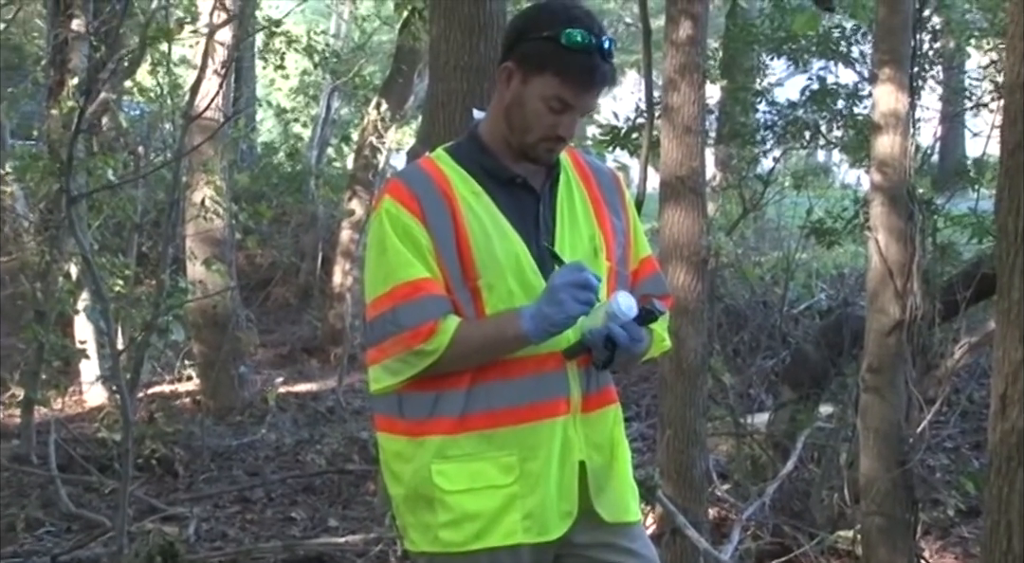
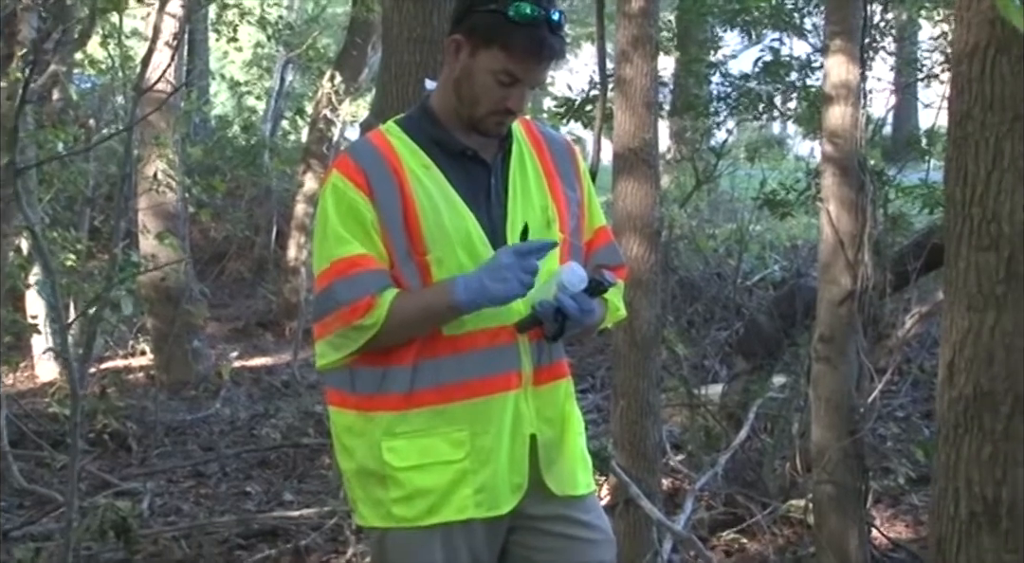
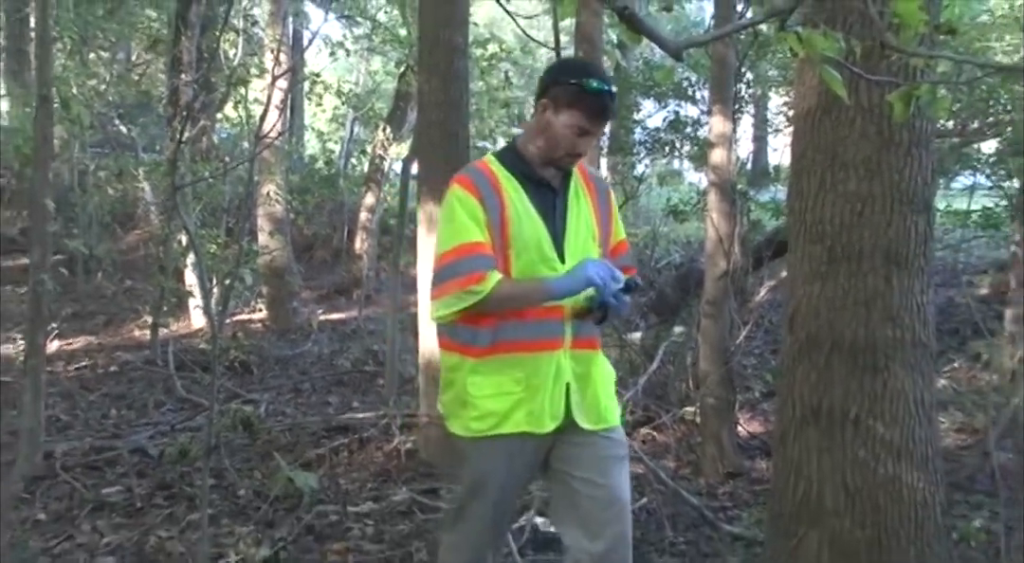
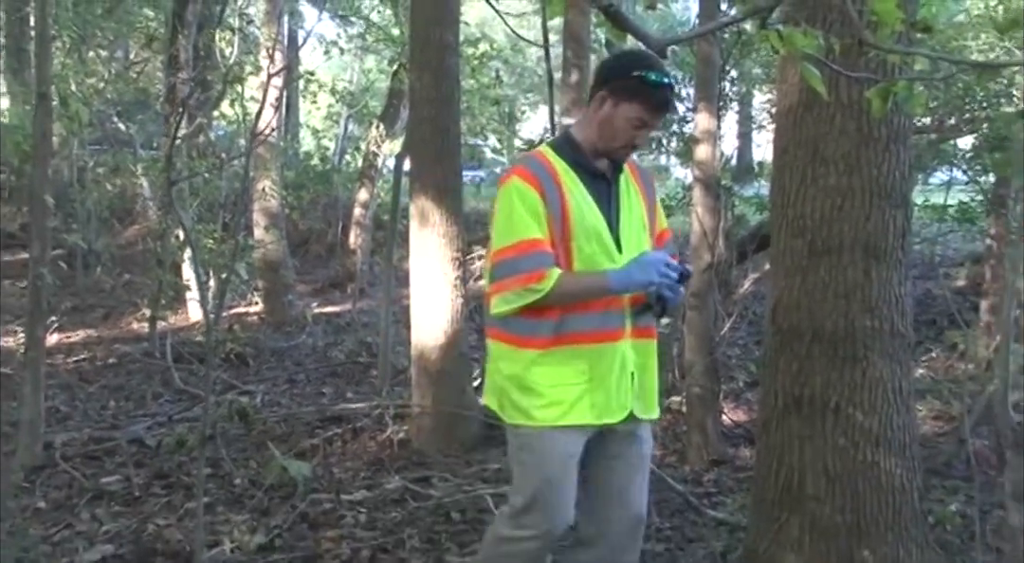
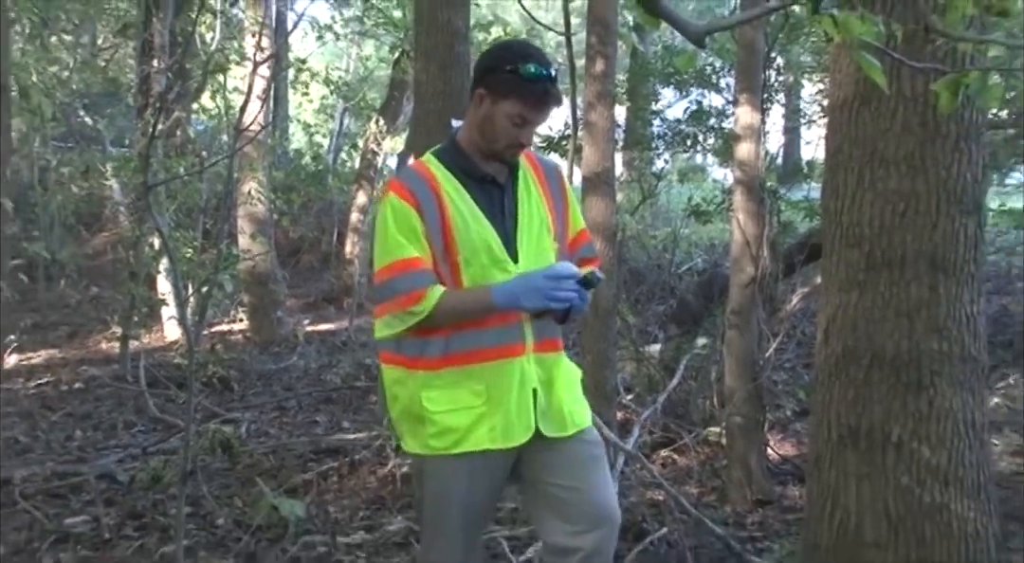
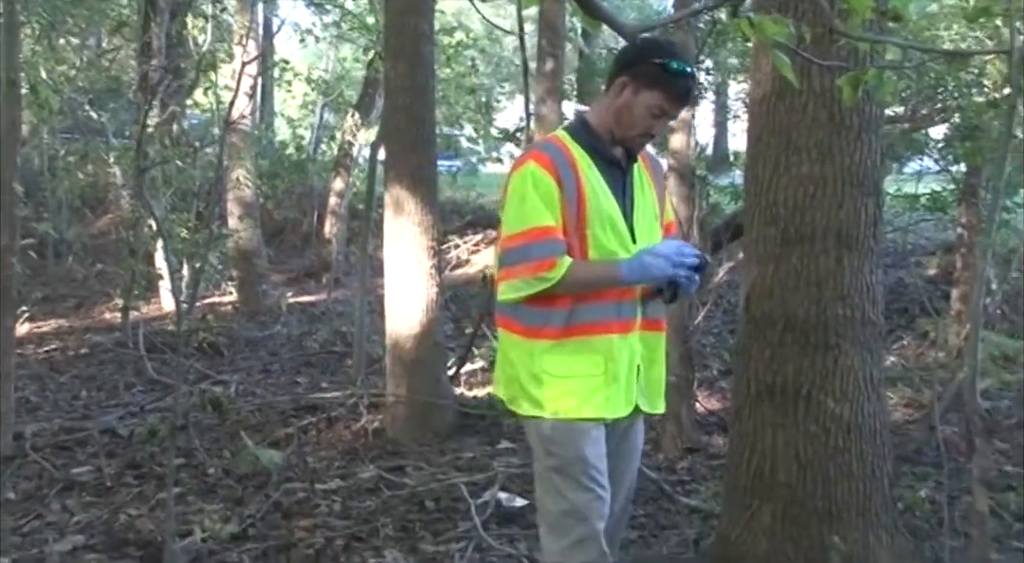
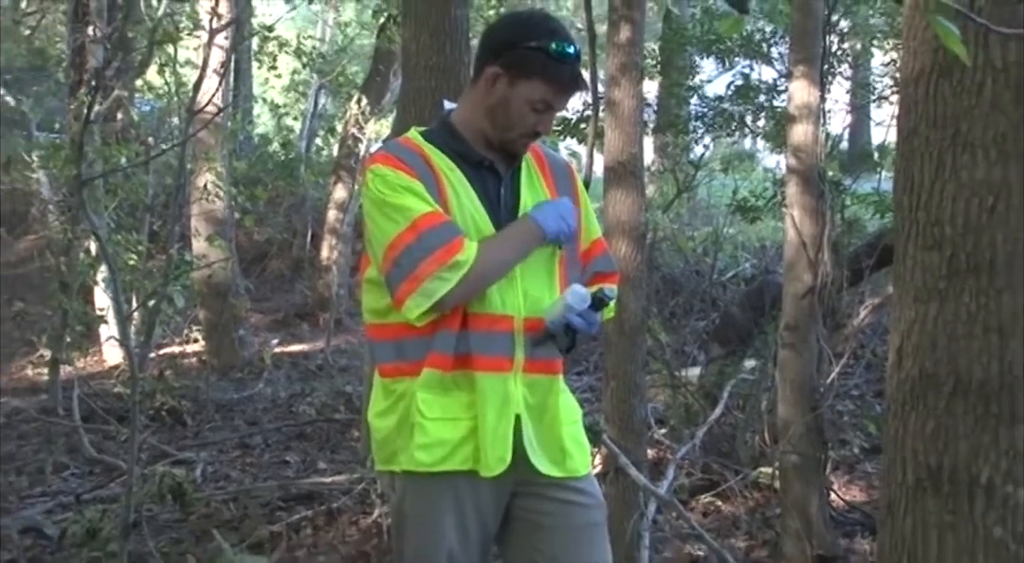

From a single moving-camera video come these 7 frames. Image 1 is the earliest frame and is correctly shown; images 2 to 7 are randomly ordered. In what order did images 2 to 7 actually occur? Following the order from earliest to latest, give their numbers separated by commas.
2, 7, 5, 3, 4, 6
